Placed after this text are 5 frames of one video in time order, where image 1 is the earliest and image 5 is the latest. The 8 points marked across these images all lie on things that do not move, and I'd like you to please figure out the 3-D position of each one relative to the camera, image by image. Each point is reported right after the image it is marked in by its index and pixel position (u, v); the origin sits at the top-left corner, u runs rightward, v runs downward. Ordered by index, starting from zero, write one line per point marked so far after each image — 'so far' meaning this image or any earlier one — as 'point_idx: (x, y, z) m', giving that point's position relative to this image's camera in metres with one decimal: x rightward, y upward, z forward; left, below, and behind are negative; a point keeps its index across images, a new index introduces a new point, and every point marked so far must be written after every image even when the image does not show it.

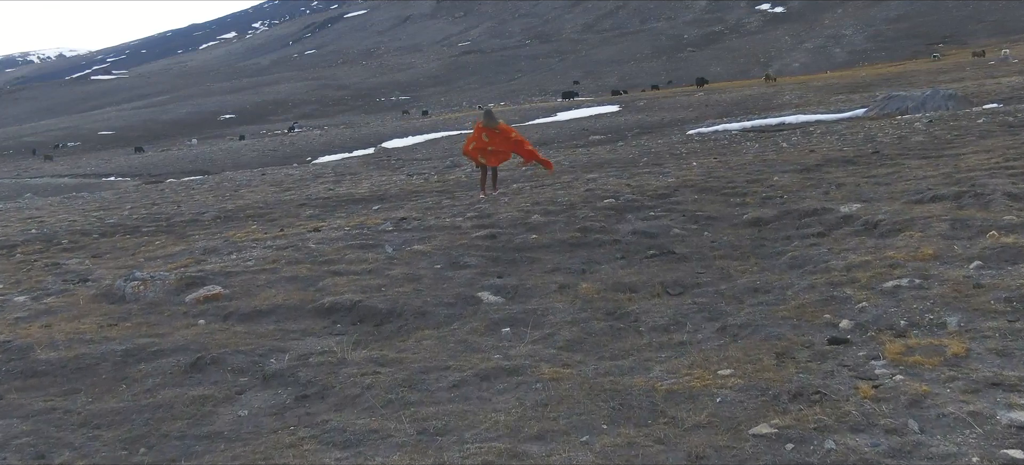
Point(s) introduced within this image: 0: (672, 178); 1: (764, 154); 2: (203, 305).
0: (+2.4, +0.8, +13.7) m
1: (+4.7, +1.5, +17.5) m
2: (-2.2, -0.5, +6.6) m
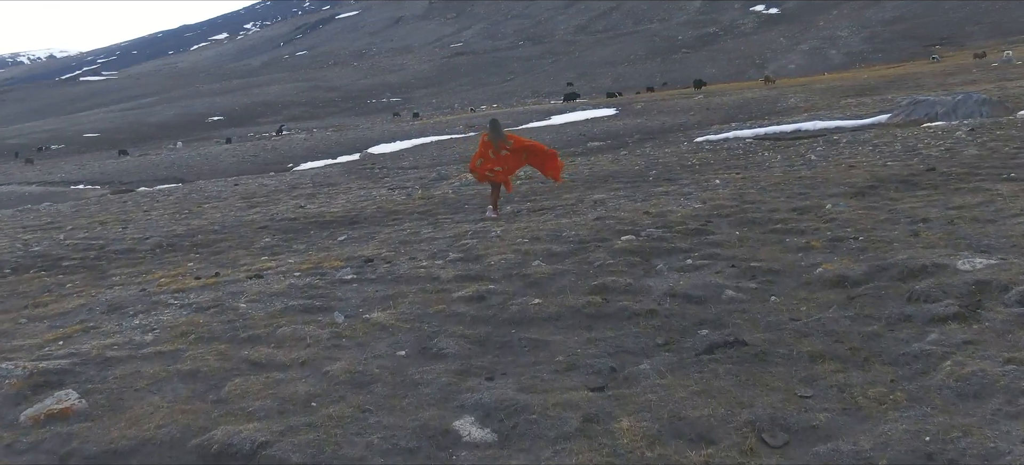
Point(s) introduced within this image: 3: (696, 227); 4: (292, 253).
0: (+2.3, +0.4, +11.5) m
1: (+4.6, +1.0, +15.3) m
2: (-2.2, -0.9, +4.4) m
3: (+1.8, 0.0, +9.0) m
4: (-2.4, -0.2, +10.4) m
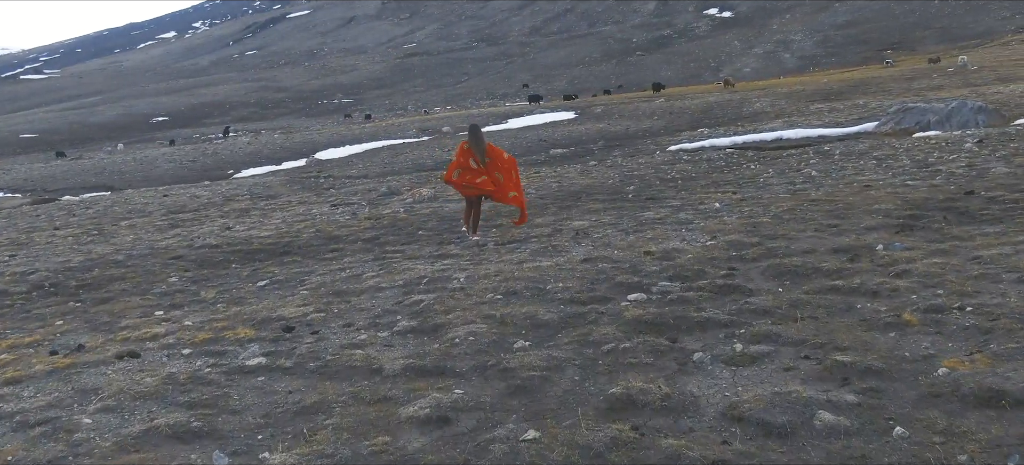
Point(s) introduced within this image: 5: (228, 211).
0: (+1.9, 0.0, +9.4) m
1: (+4.1, +0.6, +13.3) m
2: (-2.2, -1.3, +2.1) m
3: (+1.6, -0.3, +6.9) m
4: (-2.7, -0.6, +8.1) m
5: (-6.0, +0.5, +19.9) m
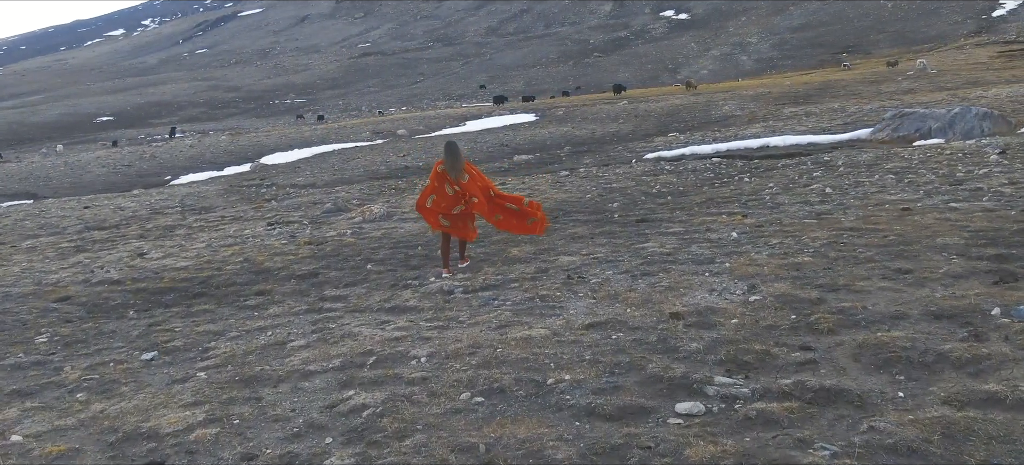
0: (+1.8, -0.4, +7.3) m
1: (+3.7, +0.3, +11.3) m
2: (-2.0, -1.7, -0.3) m
3: (+1.5, -0.7, +4.8) m
4: (-2.8, -1.0, +5.7) m
5: (-6.6, +0.1, +17.4) m
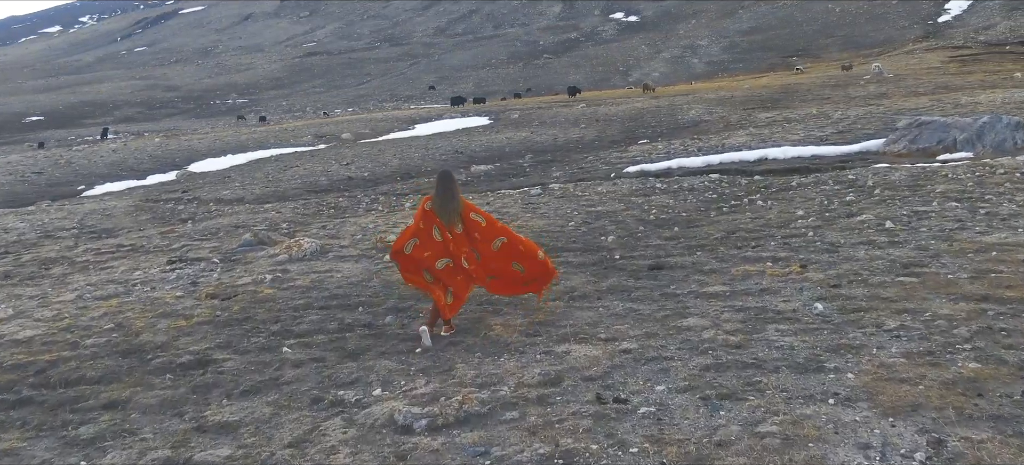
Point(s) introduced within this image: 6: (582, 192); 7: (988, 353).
0: (+1.8, -0.9, +4.3) m
1: (+3.5, -0.2, +8.4) m
2: (-1.6, -2.1, -3.5) m
3: (+1.6, -1.2, +1.8) m
4: (-2.7, -1.5, +2.5) m
5: (-7.2, -0.4, +13.9) m
6: (+1.2, +0.7, +16.4) m
7: (+2.6, -0.7, +5.2) m
